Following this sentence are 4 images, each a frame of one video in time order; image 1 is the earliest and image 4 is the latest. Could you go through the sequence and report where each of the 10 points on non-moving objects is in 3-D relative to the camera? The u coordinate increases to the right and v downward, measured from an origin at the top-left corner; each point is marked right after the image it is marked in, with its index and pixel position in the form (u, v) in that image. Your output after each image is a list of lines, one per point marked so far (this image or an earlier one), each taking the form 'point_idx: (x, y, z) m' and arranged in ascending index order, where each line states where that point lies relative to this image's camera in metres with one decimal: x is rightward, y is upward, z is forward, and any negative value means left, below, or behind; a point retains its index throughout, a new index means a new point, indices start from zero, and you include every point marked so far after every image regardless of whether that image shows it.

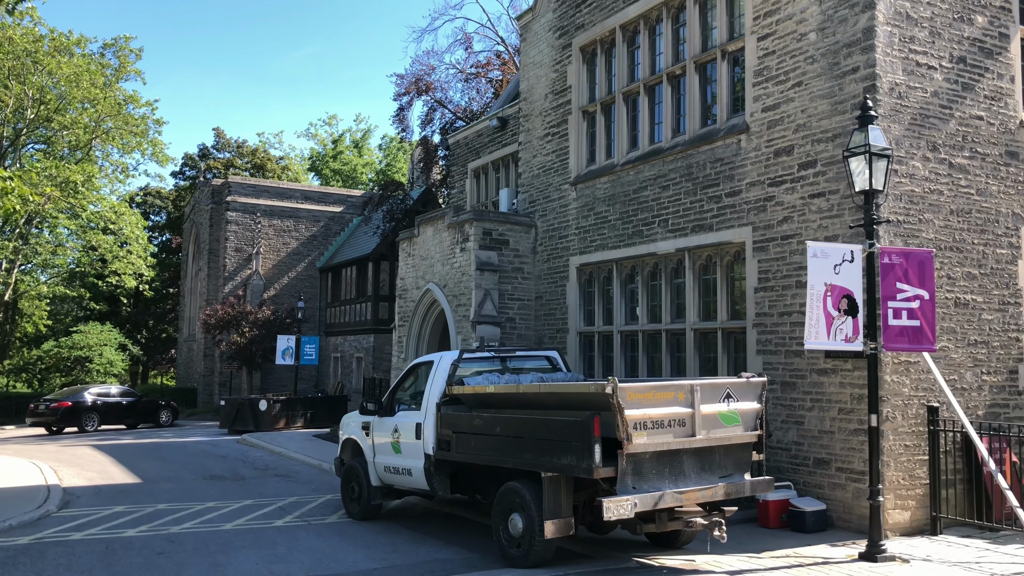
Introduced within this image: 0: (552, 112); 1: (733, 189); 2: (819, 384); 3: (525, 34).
0: (+0.6, +2.7, +14.0) m
1: (+2.4, +1.1, +10.2) m
2: (+2.9, -0.9, +8.9) m
3: (+0.2, +4.1, +14.8) m
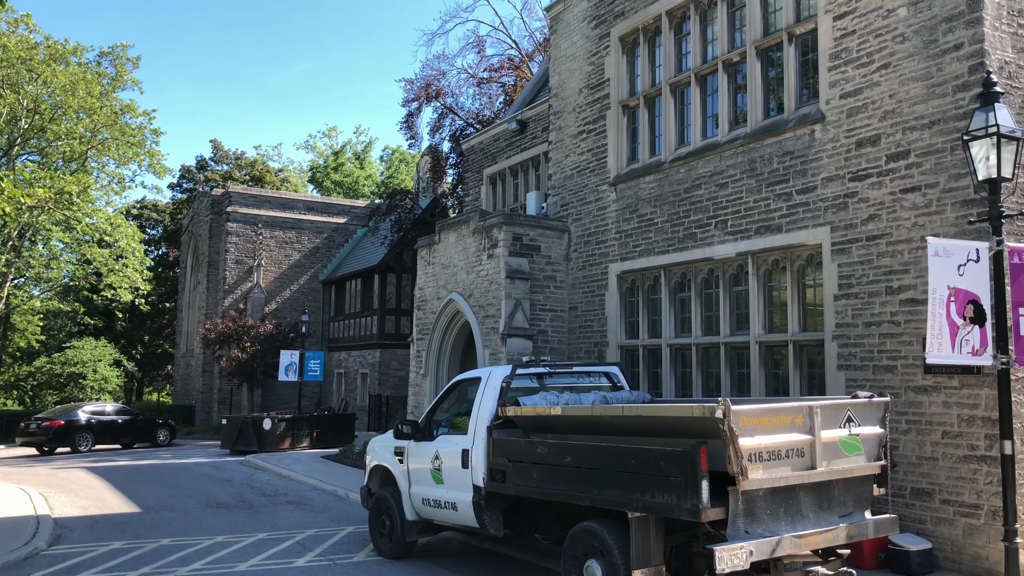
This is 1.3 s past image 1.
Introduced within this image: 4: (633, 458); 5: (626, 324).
0: (+1.0, +2.5, +12.9) m
1: (+2.9, +1.0, +9.1) m
2: (+3.4, -1.0, +7.8) m
3: (+0.6, +3.9, +13.8) m
4: (+0.7, -1.0, +5.5) m
5: (+1.5, -0.5, +11.9) m
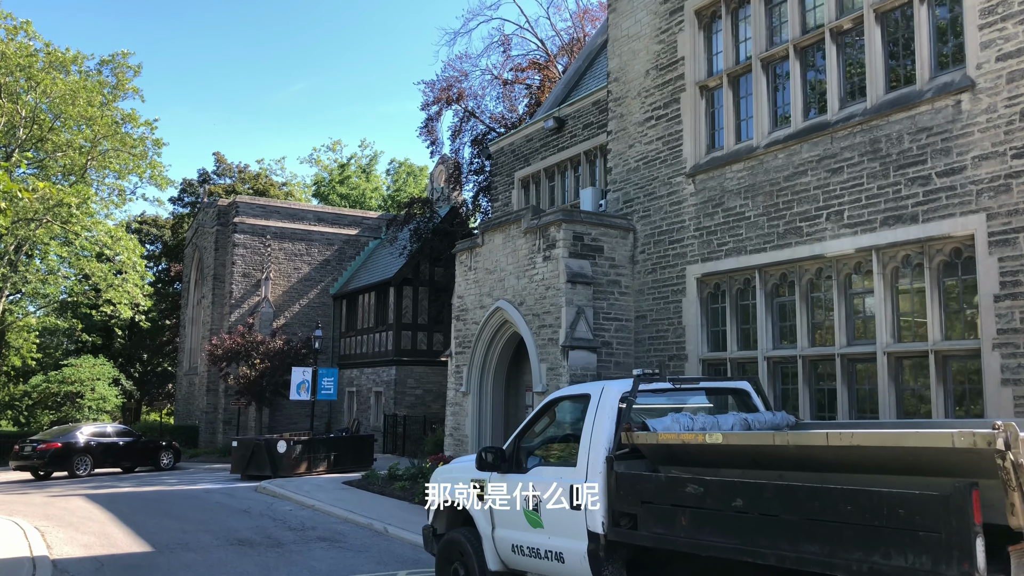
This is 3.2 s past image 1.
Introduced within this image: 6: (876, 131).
0: (+1.8, +2.4, +11.5) m
1: (+3.7, +1.0, +7.7) m
2: (+4.2, -0.9, +6.3) m
3: (+1.4, +3.8, +12.4) m
4: (+1.5, -0.9, +4.0) m
5: (+2.2, -0.5, +10.4) m
6: (+3.3, +1.4, +8.4) m
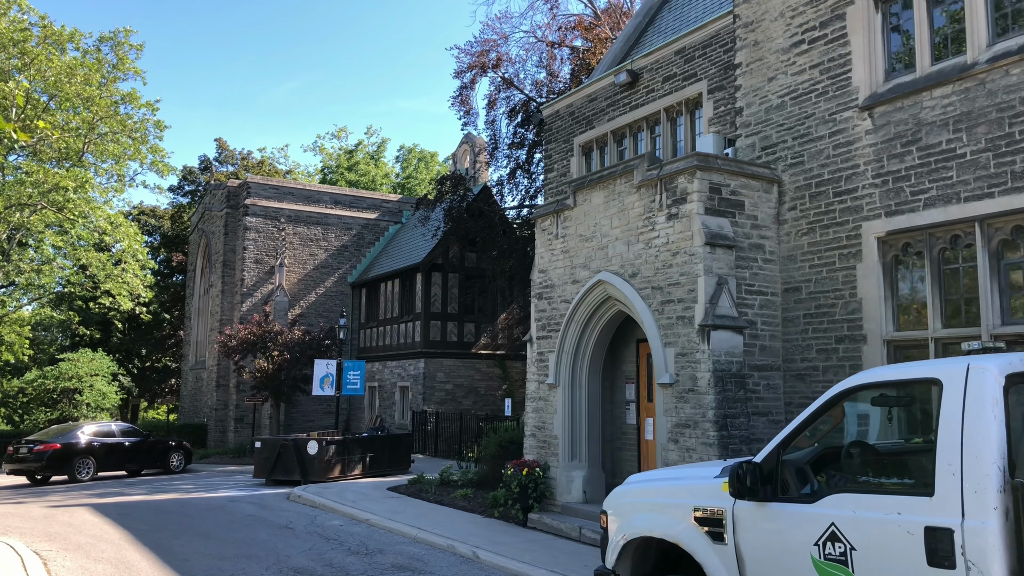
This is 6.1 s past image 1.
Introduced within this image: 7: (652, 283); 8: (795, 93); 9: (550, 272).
0: (+2.9, +2.8, +9.3) m
1: (+4.8, +1.4, +5.5) m
2: (+5.4, -0.6, +4.1) m
3: (+2.5, +4.2, +10.2) m
4: (+2.7, -0.6, +1.8) m
5: (+3.4, -0.2, +8.2) m
6: (+4.5, +1.8, +6.2) m
7: (+1.4, 0.0, +9.5) m
8: (+2.9, +2.0, +9.3) m
9: (+0.5, +0.2, +11.3) m
